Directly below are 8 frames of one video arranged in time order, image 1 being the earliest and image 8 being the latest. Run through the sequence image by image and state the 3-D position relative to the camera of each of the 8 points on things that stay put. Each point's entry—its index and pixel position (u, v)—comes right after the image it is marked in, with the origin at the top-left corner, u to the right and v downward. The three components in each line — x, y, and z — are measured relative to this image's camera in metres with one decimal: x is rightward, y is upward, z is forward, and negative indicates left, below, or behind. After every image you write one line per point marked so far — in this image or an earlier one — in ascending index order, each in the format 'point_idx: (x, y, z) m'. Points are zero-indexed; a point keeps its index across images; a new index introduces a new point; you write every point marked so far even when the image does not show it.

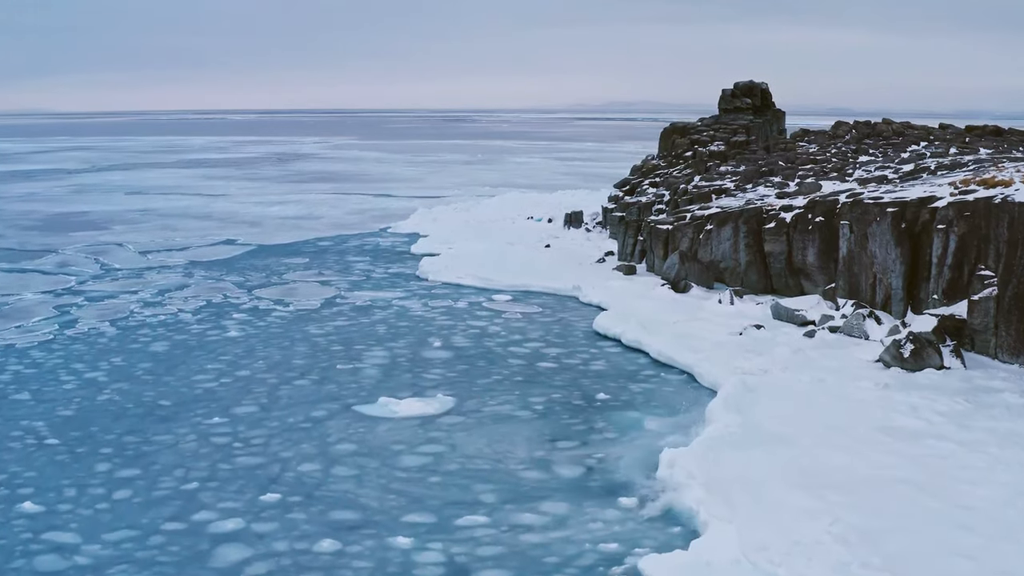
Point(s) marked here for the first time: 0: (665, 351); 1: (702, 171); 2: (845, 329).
0: (+1.9, -0.8, +10.5) m
1: (+4.1, +2.6, +18.7) m
2: (+4.0, -0.5, +10.4) m
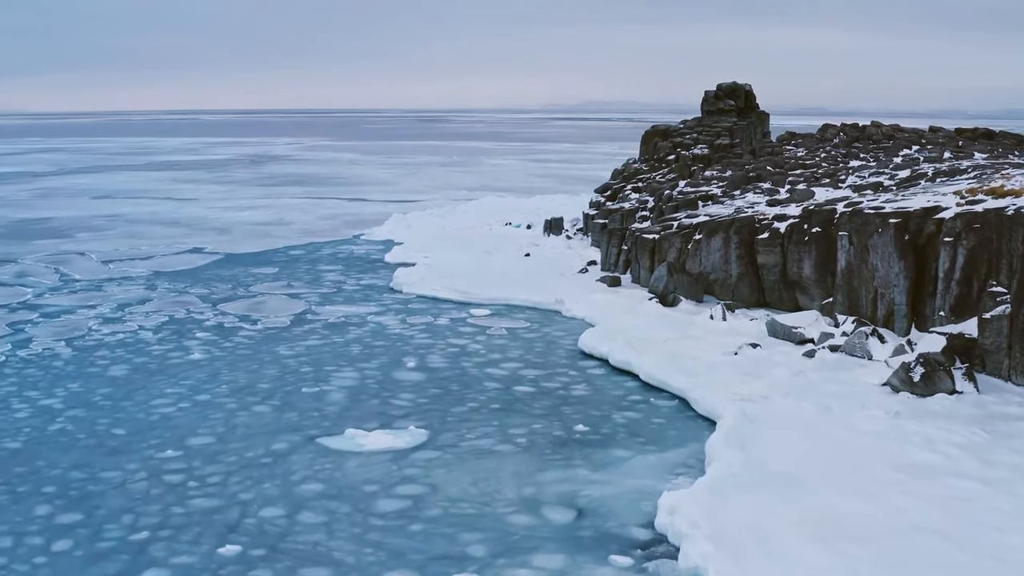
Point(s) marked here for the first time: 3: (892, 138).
0: (+1.6, -1.0, +9.8) m
1: (+3.7, +2.4, +18.1) m
2: (+3.8, -0.7, +9.8) m
3: (+7.5, +2.9, +16.9) m
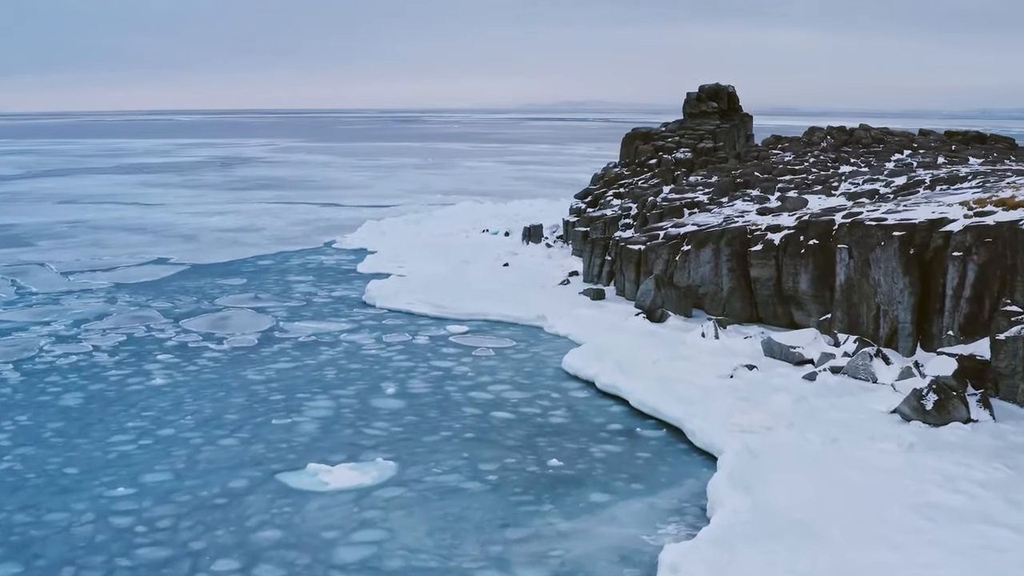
0: (+1.4, -1.2, +9.1) m
1: (+3.2, +2.2, +17.4) m
2: (+3.6, -0.9, +9.2) m
3: (+7.1, +2.8, +16.4) m
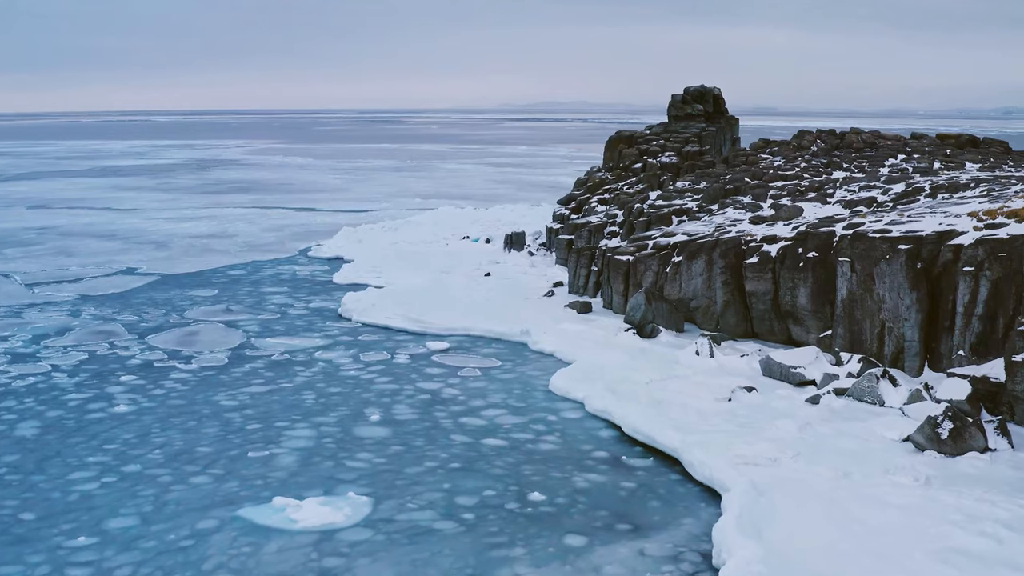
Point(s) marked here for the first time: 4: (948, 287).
0: (+1.3, -1.4, +8.5) m
1: (+2.8, +2.0, +16.9) m
2: (+3.4, -1.1, +8.6) m
3: (+6.7, +2.6, +15.9) m
4: (+4.4, 0.0, +8.7) m
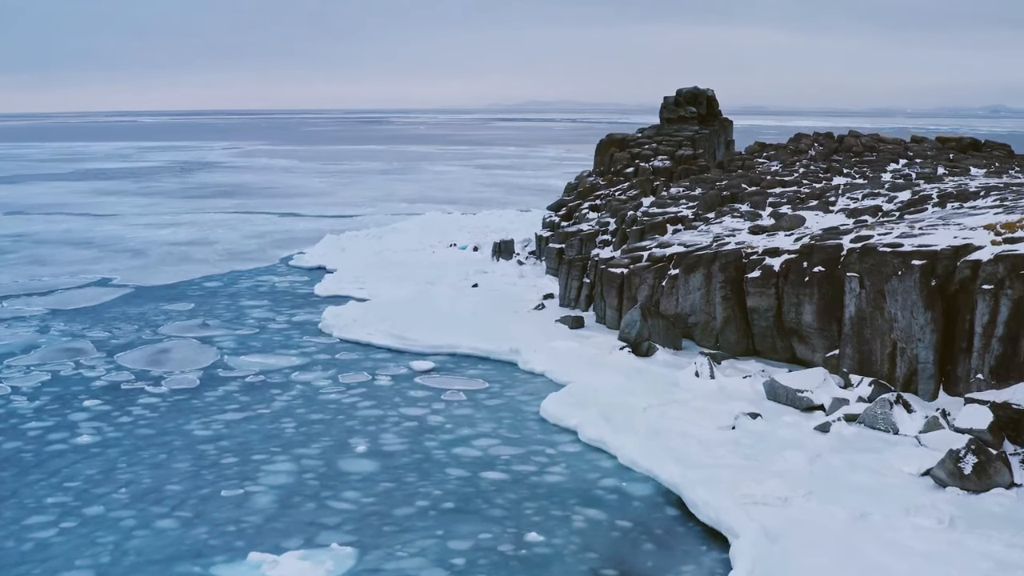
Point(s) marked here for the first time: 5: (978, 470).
0: (+1.2, -1.6, +7.9) m
1: (+2.6, +1.8, +16.3) m
2: (+3.3, -1.2, +8.1) m
3: (+6.5, +2.5, +15.4) m
4: (+4.3, -0.2, +8.1) m
5: (+3.7, -1.4, +6.8) m
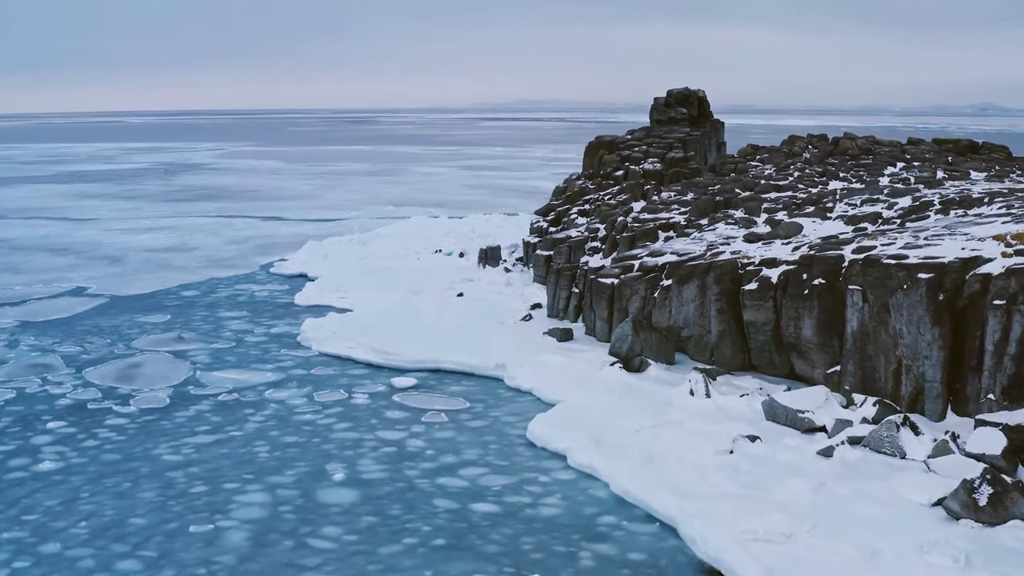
0: (+1.0, -1.7, +7.5) m
1: (+2.4, +1.7, +15.9) m
2: (+3.2, -1.4, +7.6) m
3: (+6.2, +2.4, +15.0) m
4: (+4.1, -0.3, +7.7) m
5: (+3.6, -1.6, +6.4) m
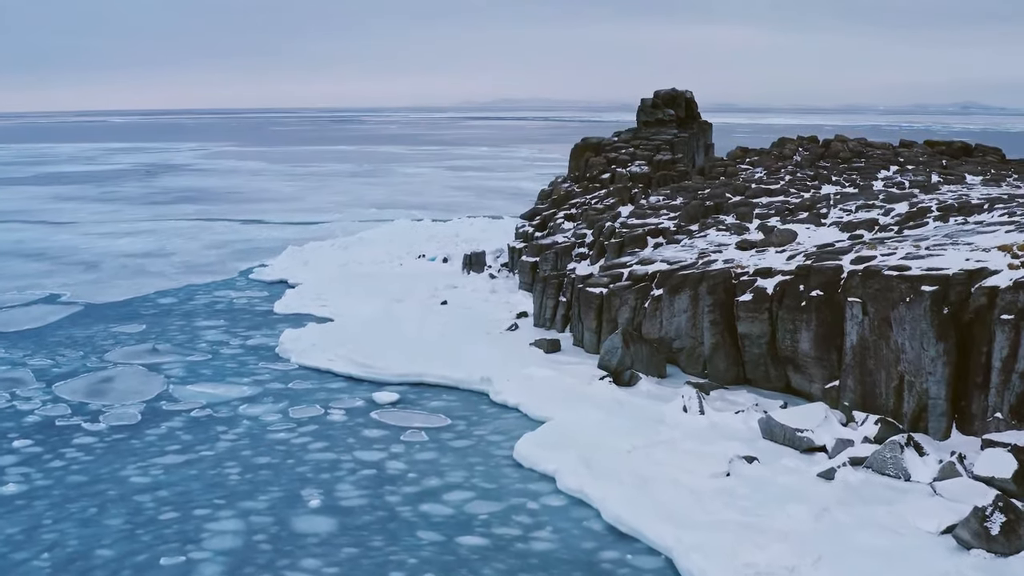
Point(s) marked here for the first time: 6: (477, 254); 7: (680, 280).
0: (+0.9, -1.9, +7.1) m
1: (+2.1, +1.6, +15.5) m
2: (+3.1, -1.5, +7.3) m
3: (+6.0, +2.3, +14.7) m
4: (+4.0, -0.4, +7.3) m
5: (+3.5, -1.7, +6.1) m
6: (-0.7, +0.7, +16.6) m
7: (+1.9, +0.1, +9.9) m
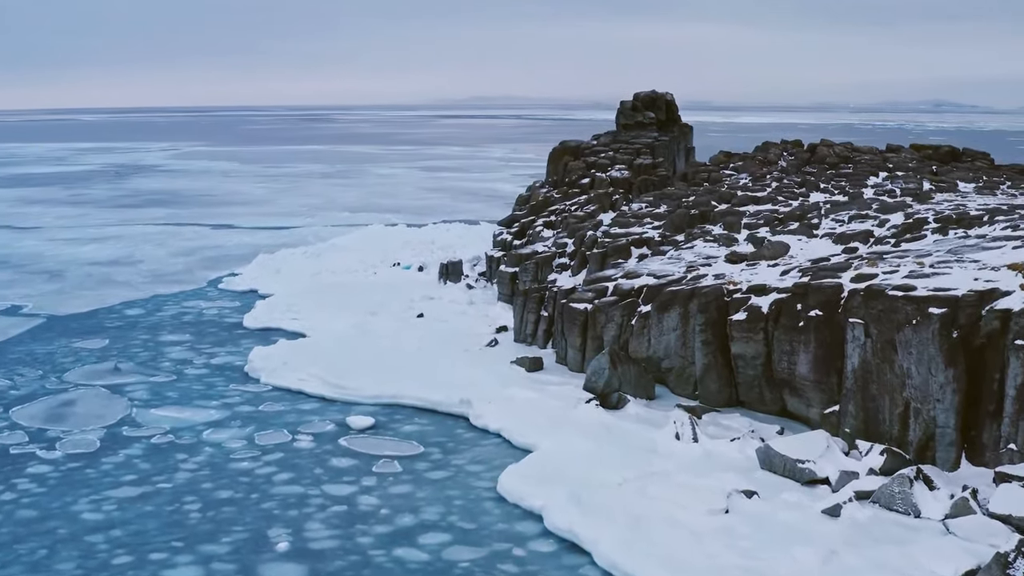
0: (+0.8, -2.1, +6.6) m
1: (+1.7, +1.4, +15.0) m
2: (+2.9, -1.7, +6.8) m
3: (+5.6, +2.1, +14.3) m
4: (+3.9, -0.6, +6.9) m
5: (+3.4, -1.9, +5.6) m
6: (-1.1, +0.5, +16.0) m
7: (+1.7, -0.1, +9.4) m
